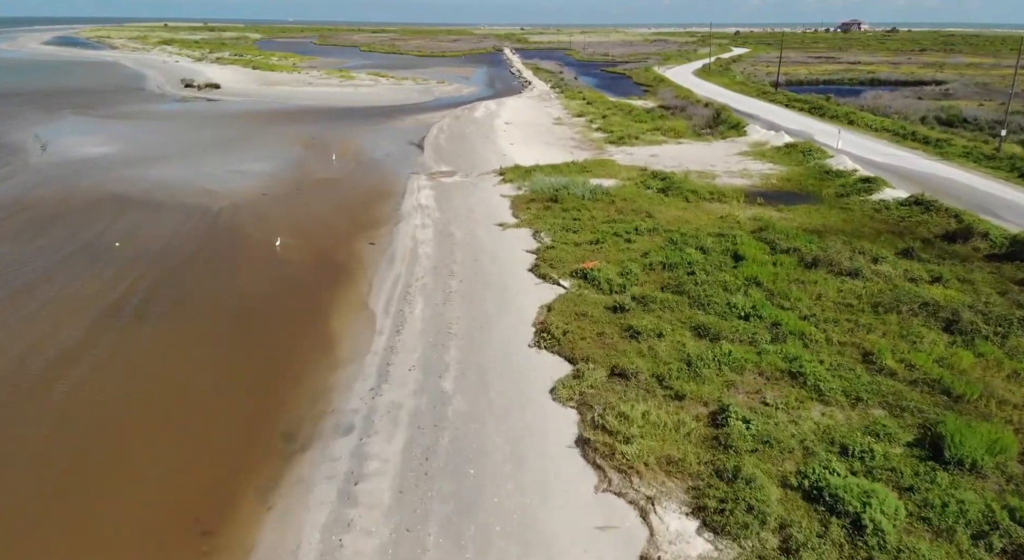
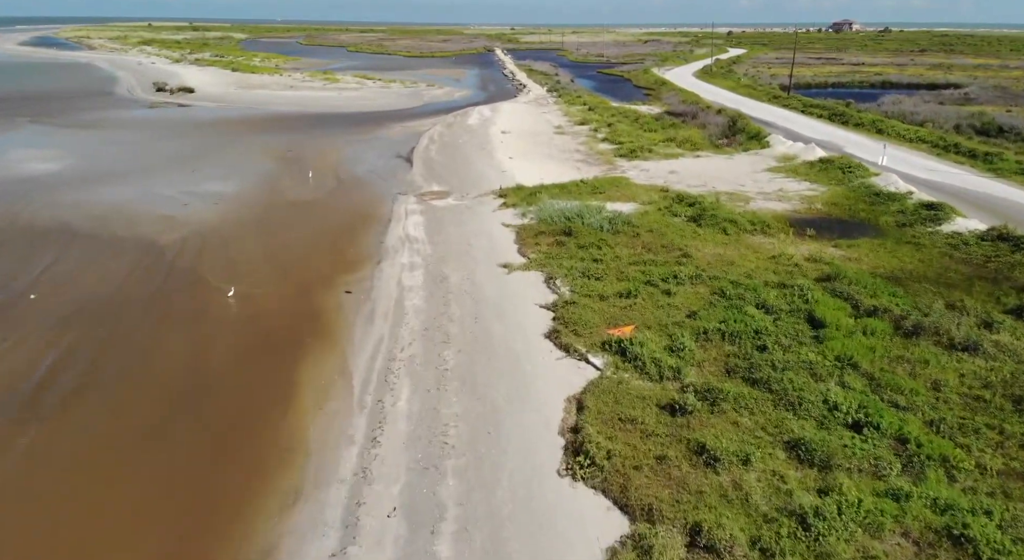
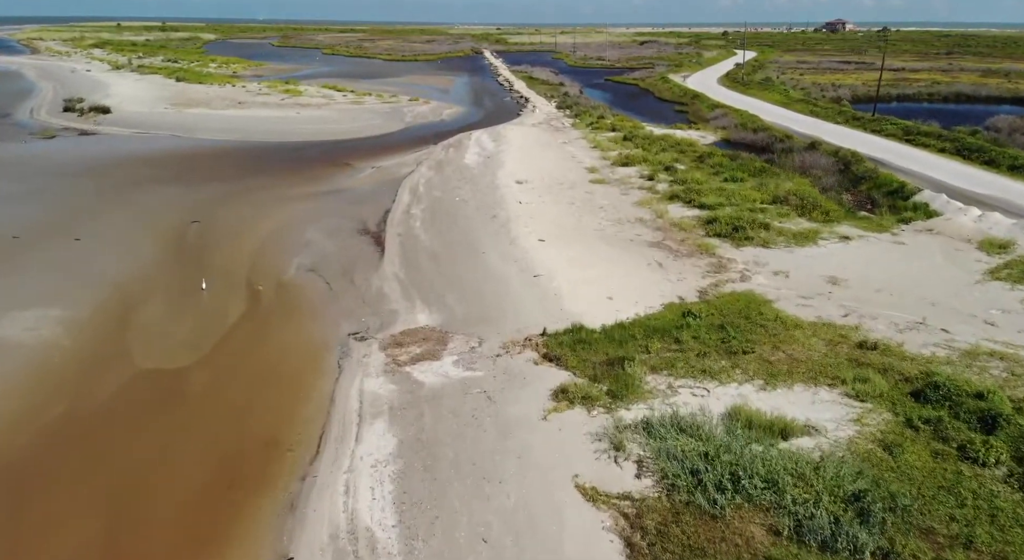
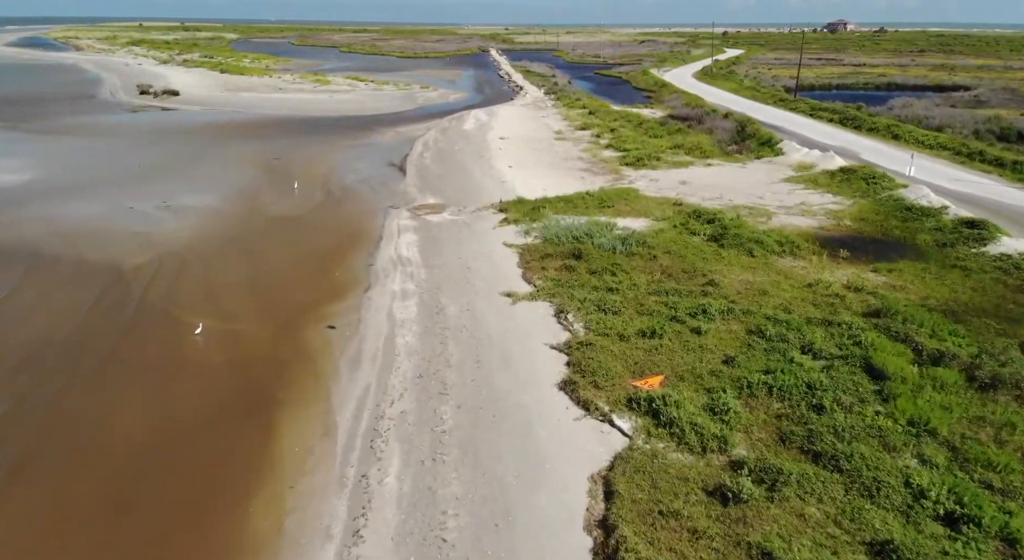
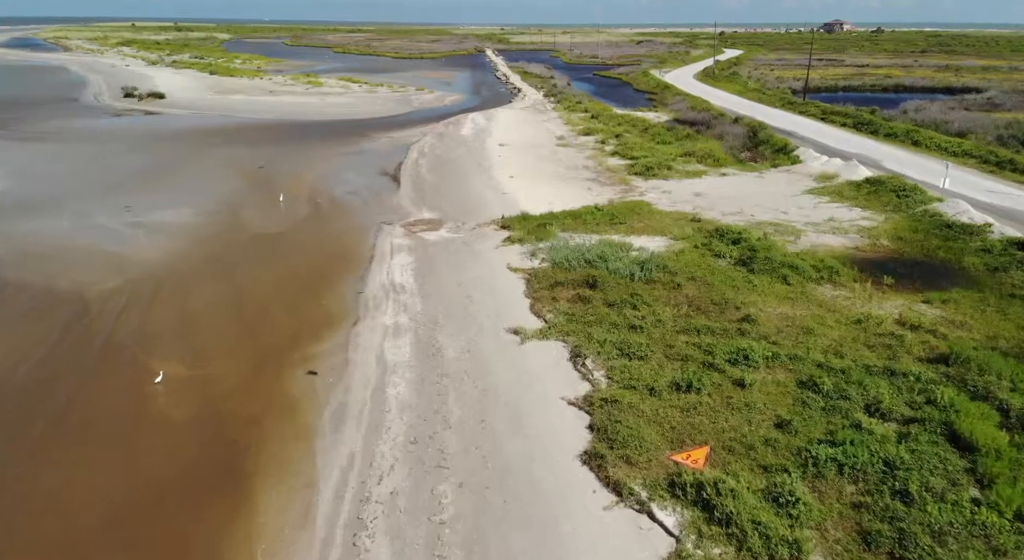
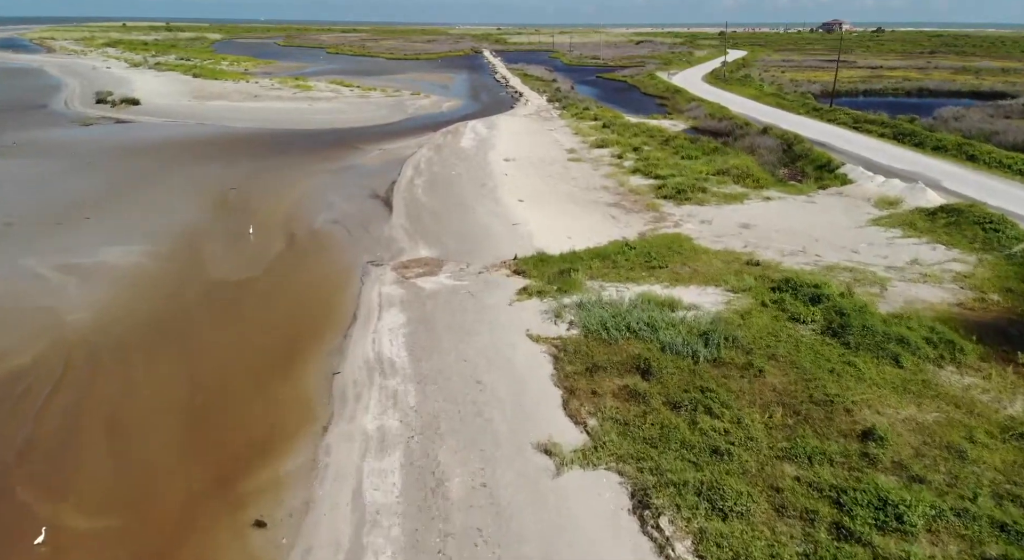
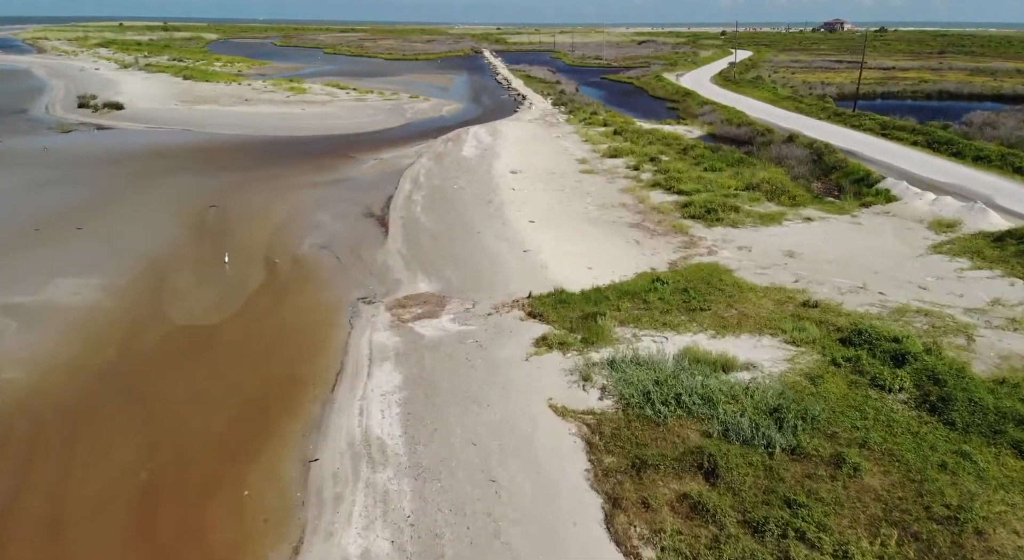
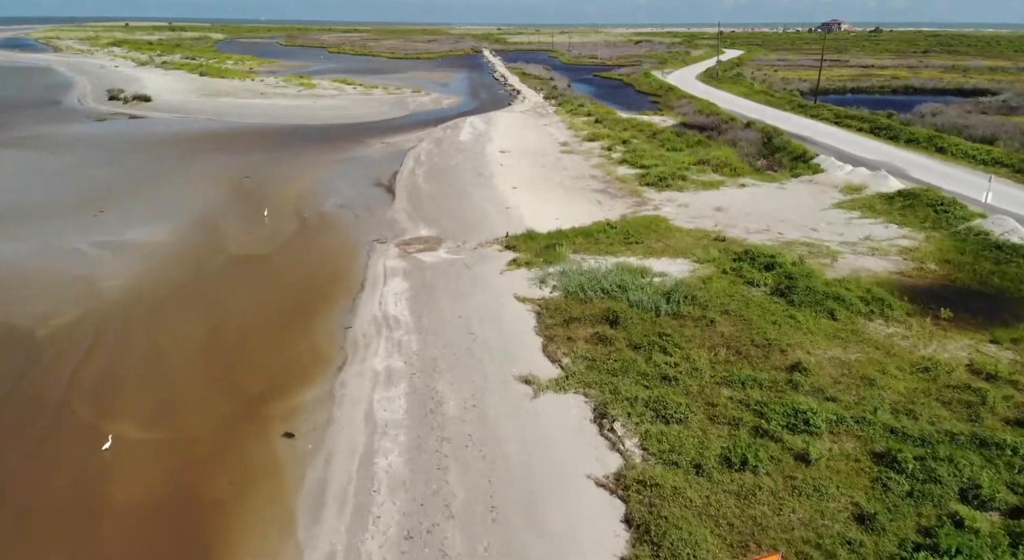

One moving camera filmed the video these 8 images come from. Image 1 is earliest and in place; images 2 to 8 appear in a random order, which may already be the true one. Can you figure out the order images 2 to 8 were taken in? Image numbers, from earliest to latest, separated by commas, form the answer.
2, 4, 5, 8, 6, 7, 3
